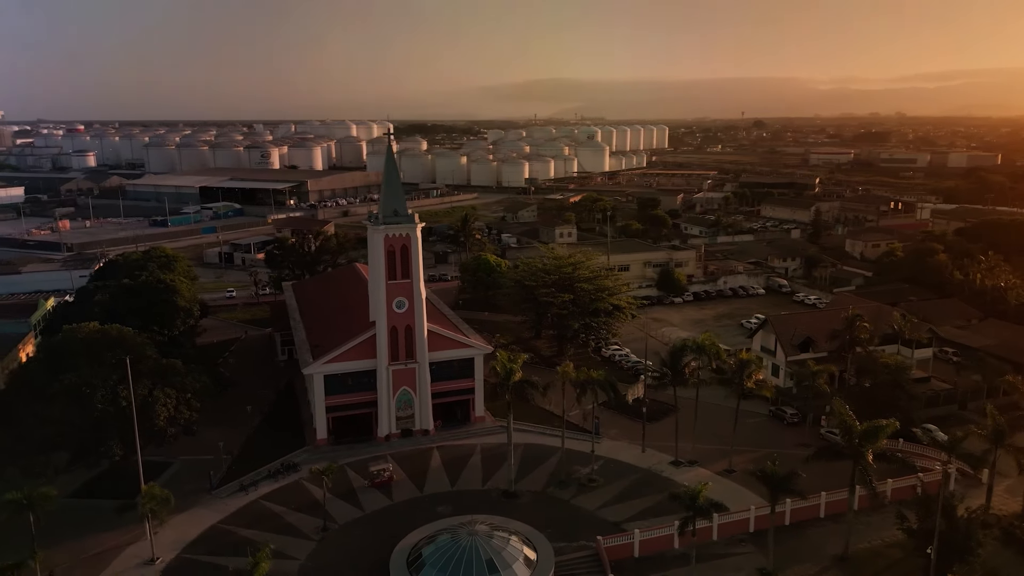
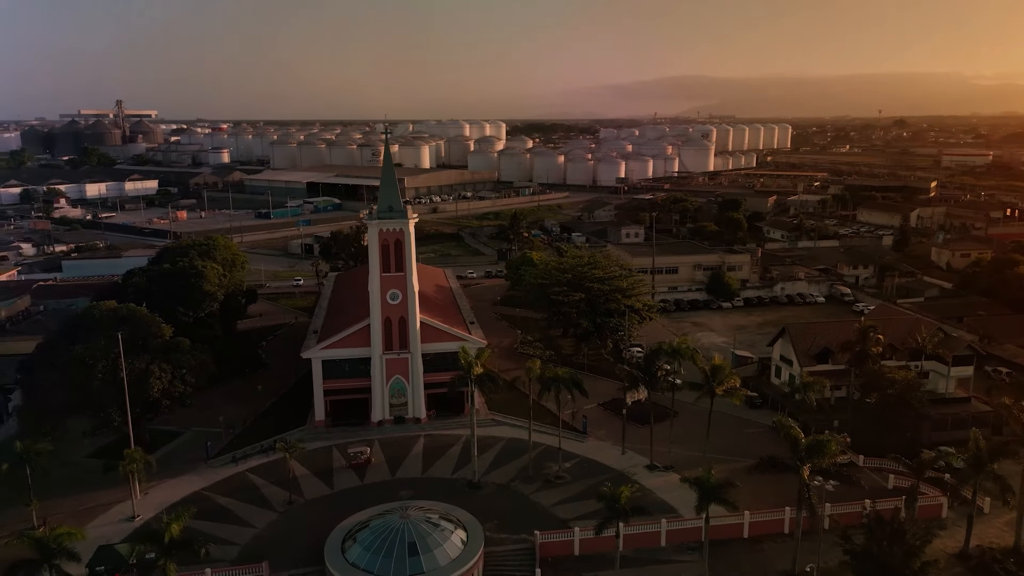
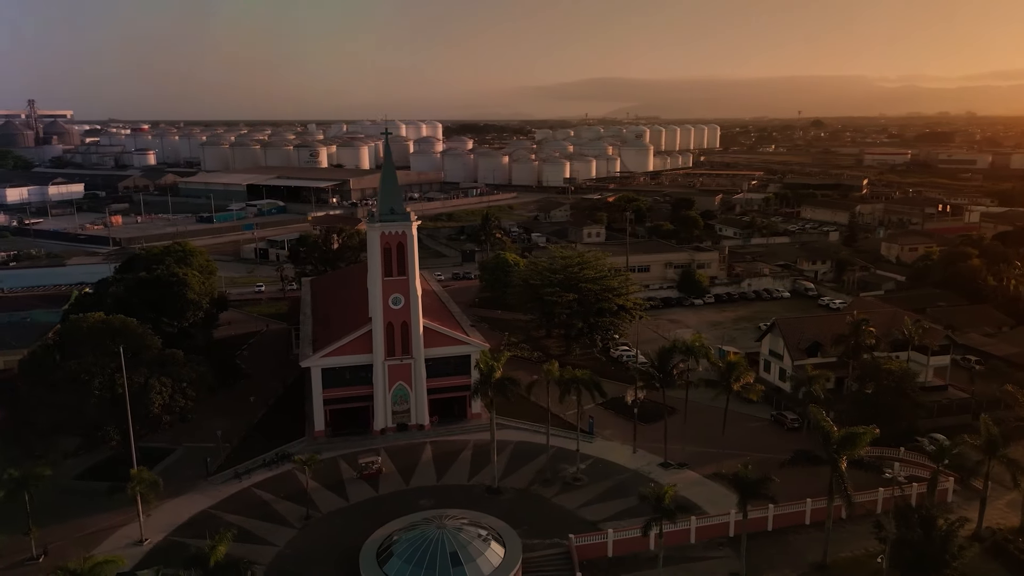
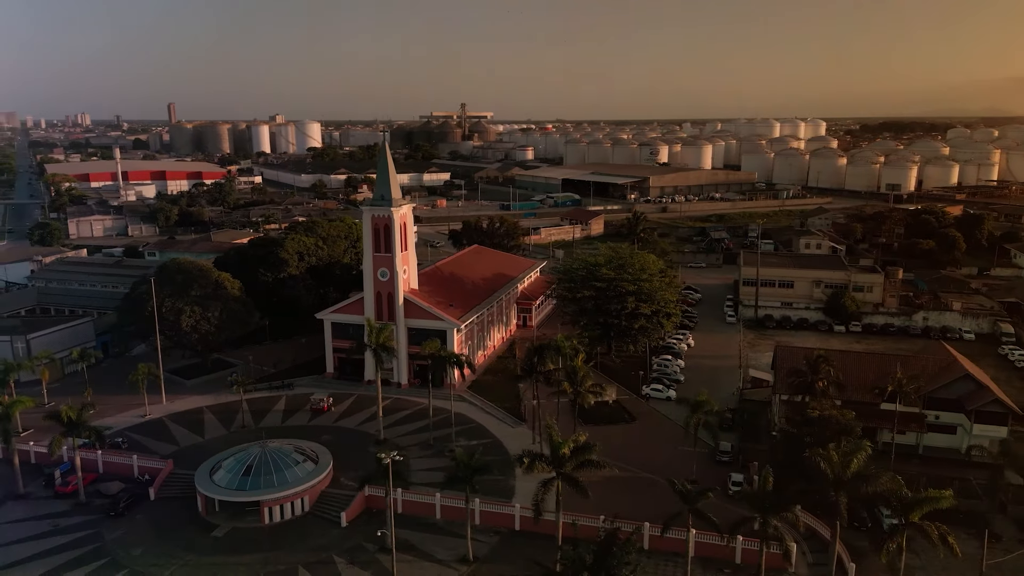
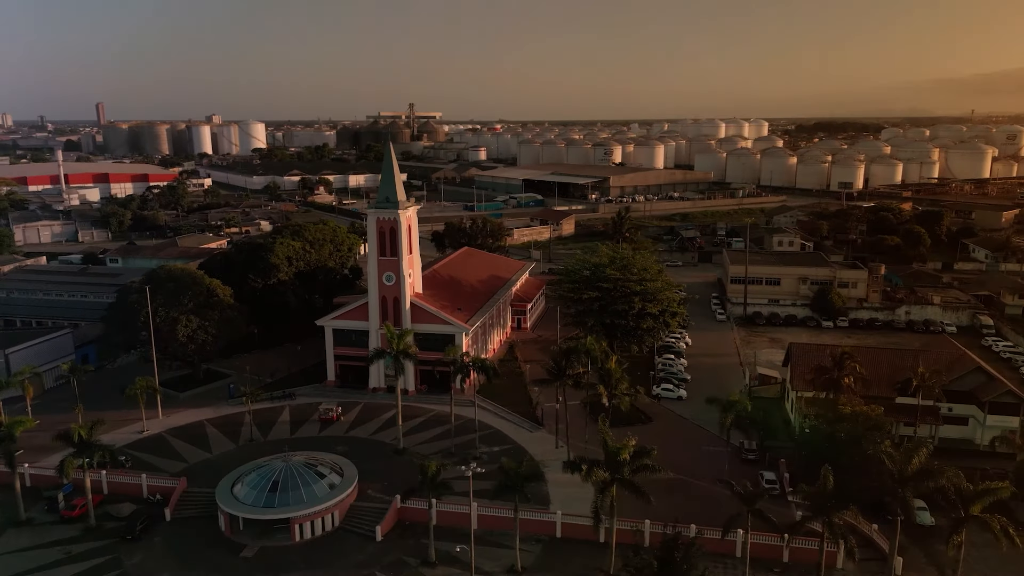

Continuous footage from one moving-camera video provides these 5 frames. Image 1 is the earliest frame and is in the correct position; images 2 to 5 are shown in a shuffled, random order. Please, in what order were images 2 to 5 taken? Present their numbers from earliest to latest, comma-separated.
3, 2, 5, 4
